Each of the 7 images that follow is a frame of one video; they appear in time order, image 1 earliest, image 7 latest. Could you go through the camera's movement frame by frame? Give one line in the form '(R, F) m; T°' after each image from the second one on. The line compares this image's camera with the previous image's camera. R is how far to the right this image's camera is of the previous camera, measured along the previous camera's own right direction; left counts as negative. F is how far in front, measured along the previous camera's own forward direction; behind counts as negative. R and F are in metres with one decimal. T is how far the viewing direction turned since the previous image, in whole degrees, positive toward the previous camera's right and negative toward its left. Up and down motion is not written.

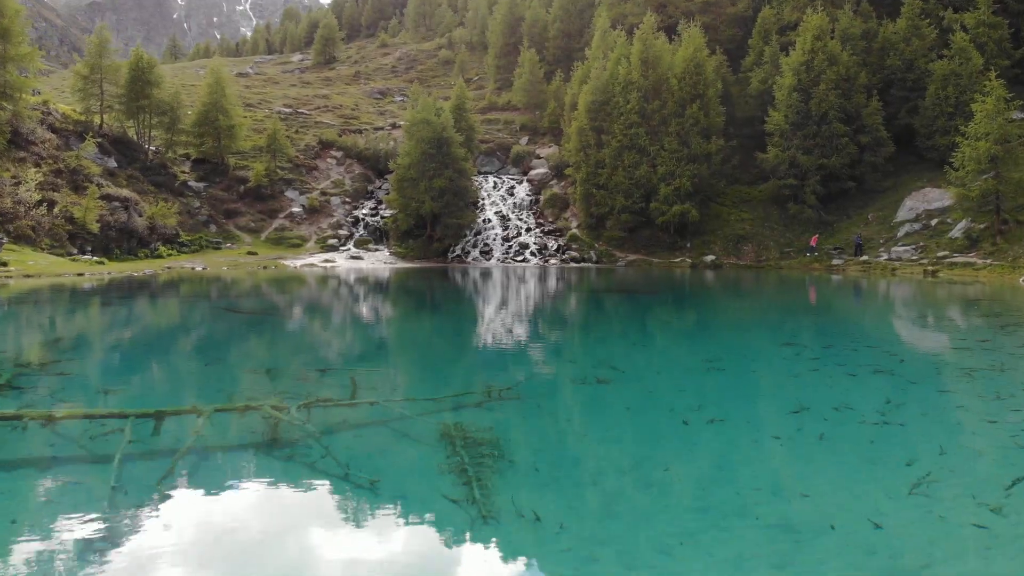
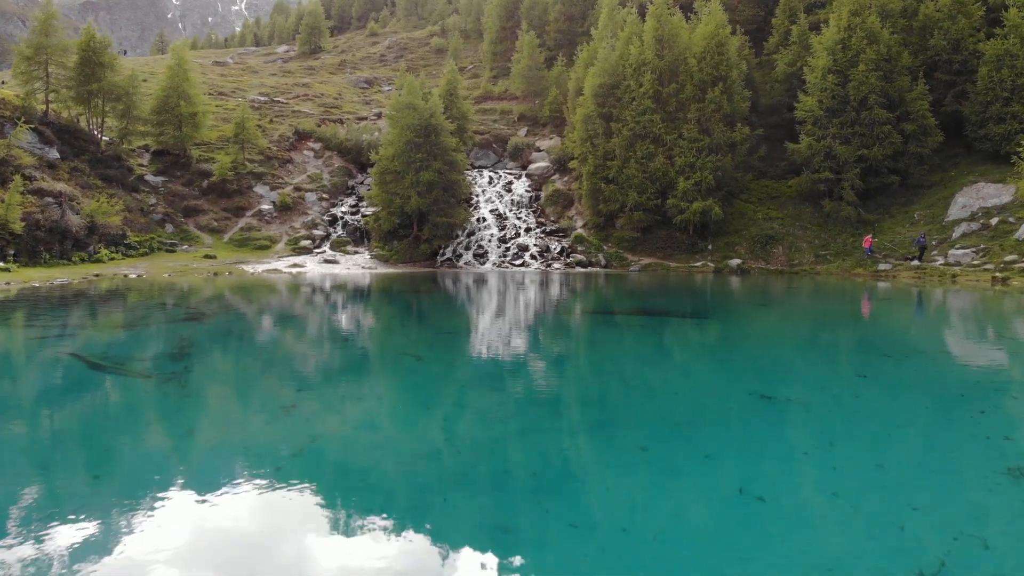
(0.0, +5.0) m; 0°
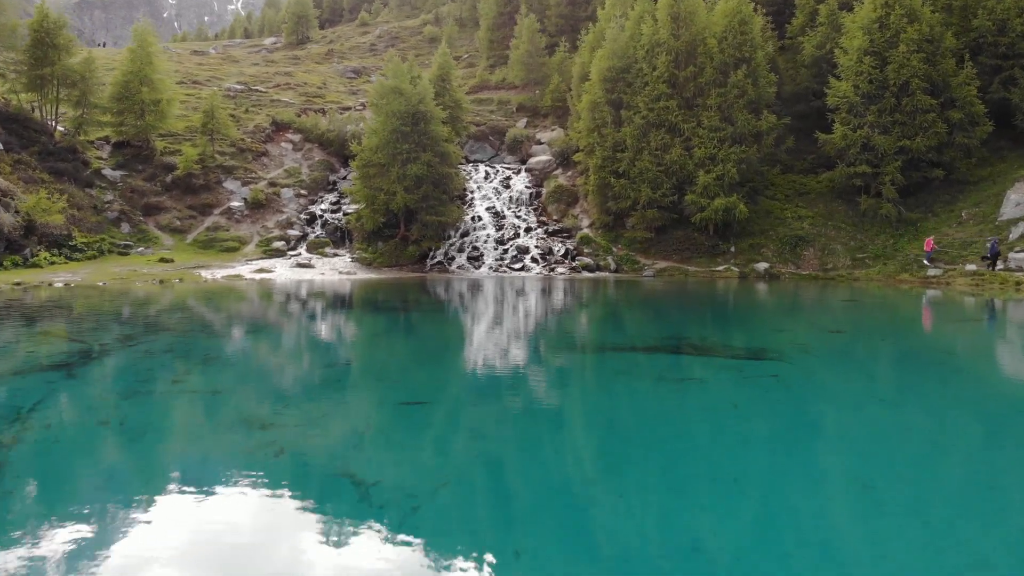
(-0.1, +3.9) m; 0°
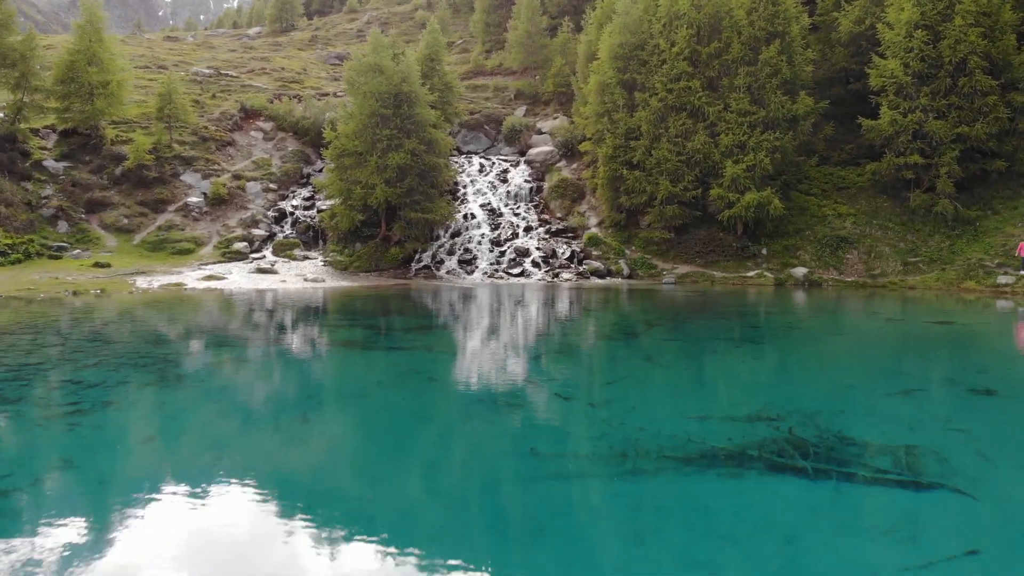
(0.0, +4.3) m; 0°
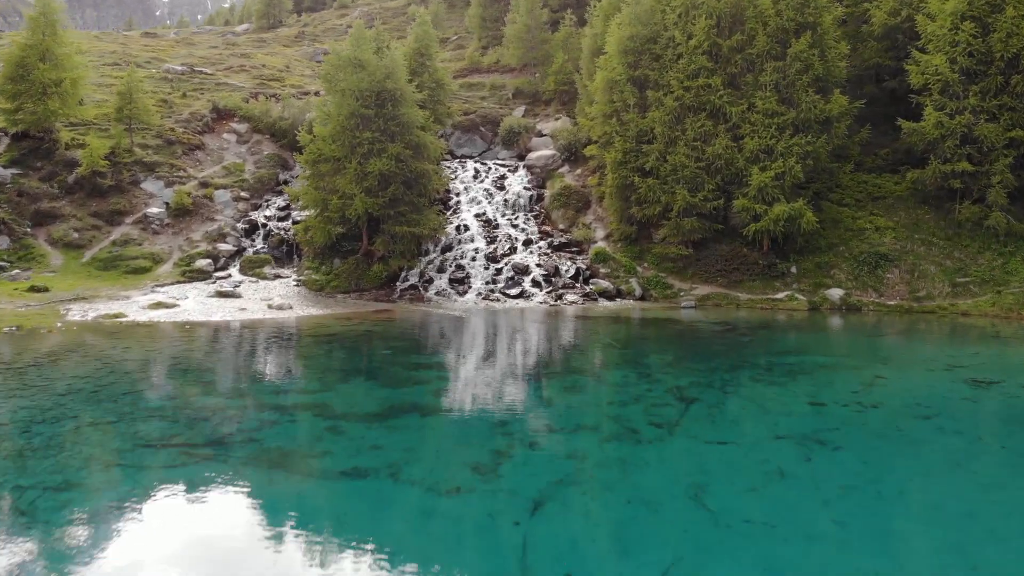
(0.0, +3.1) m; 0°
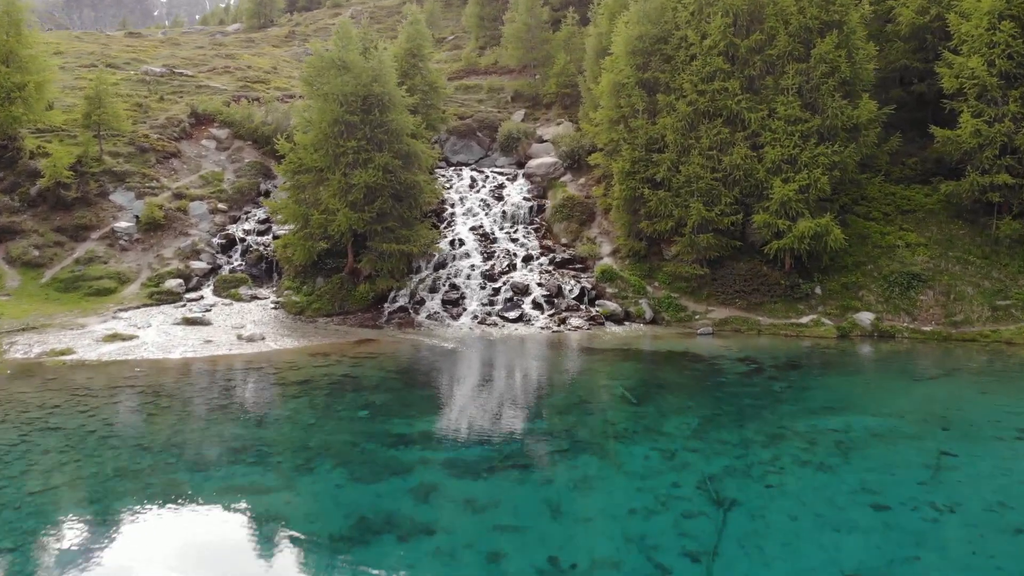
(0.0, +2.1) m; 0°
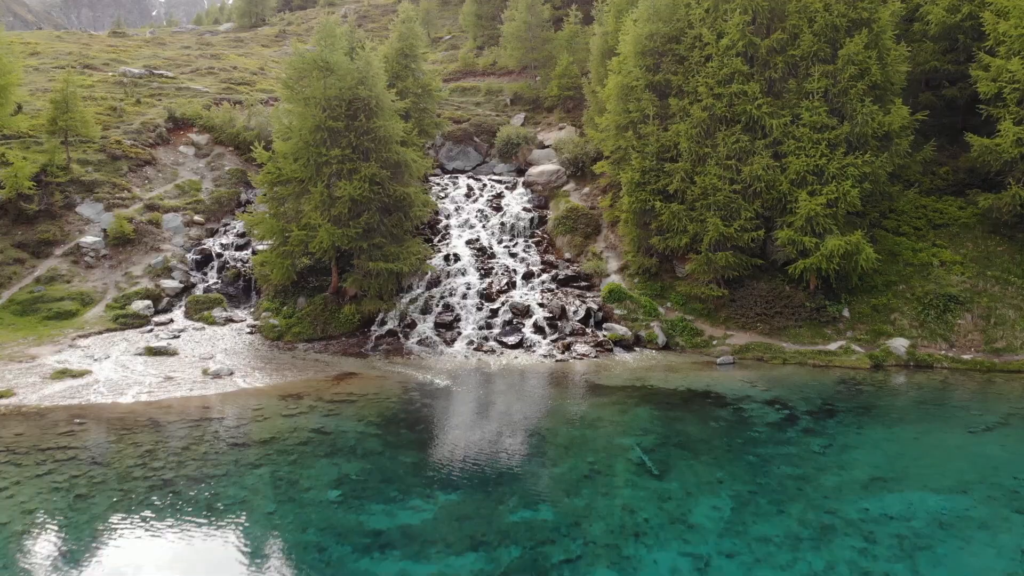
(0.0, +1.9) m; 0°
